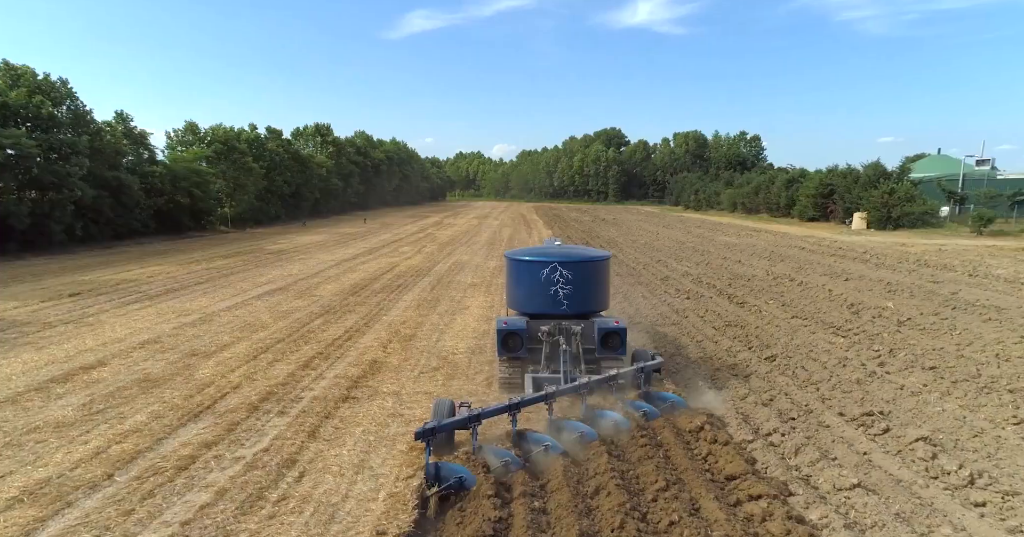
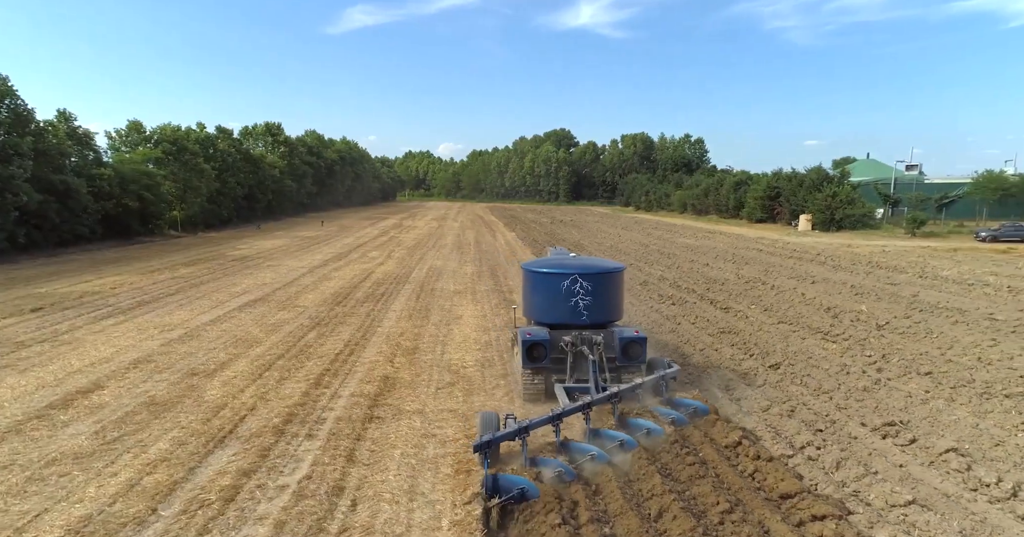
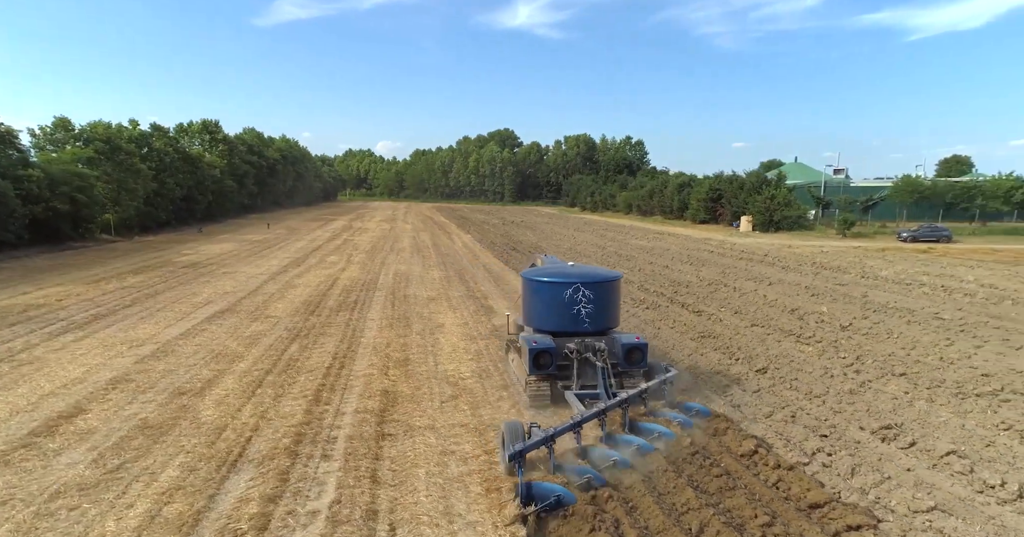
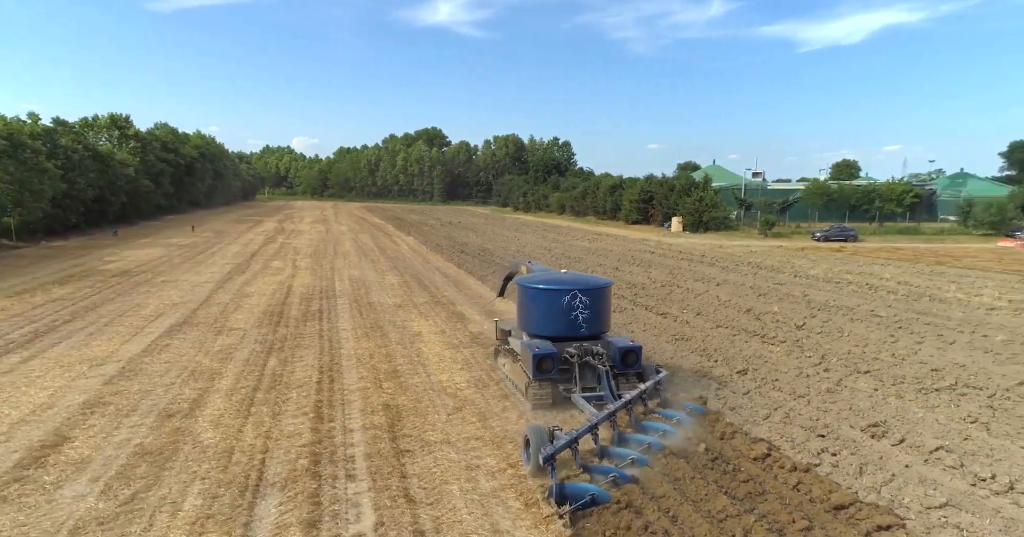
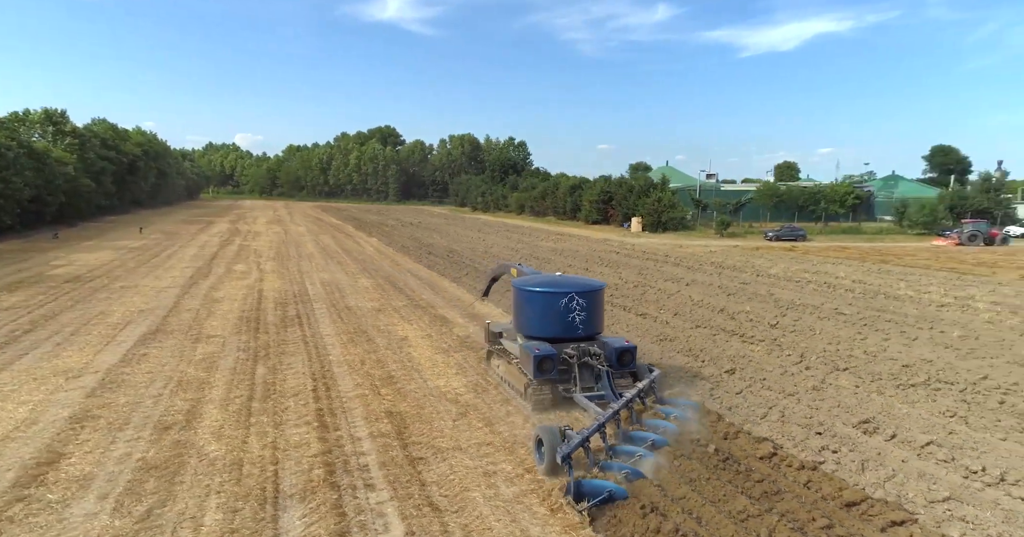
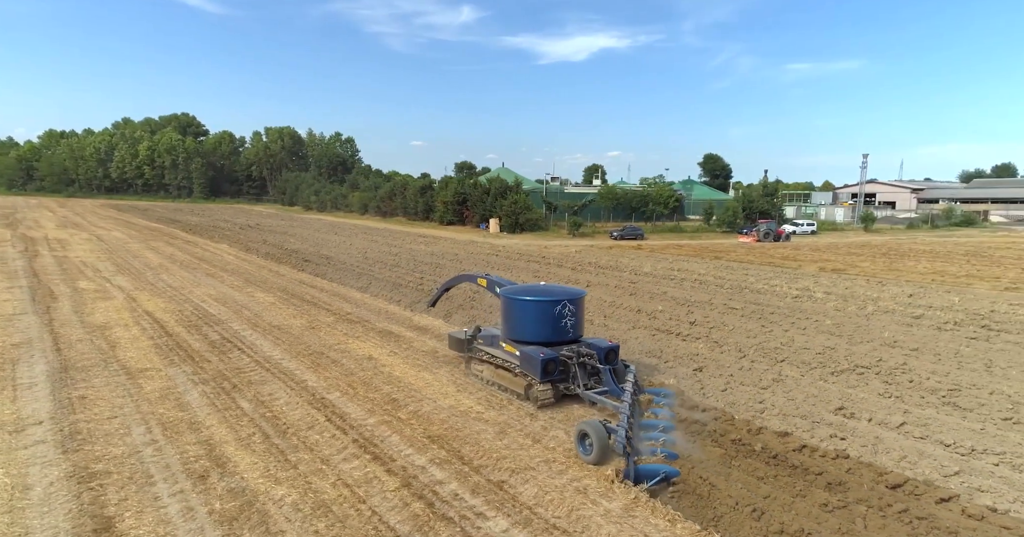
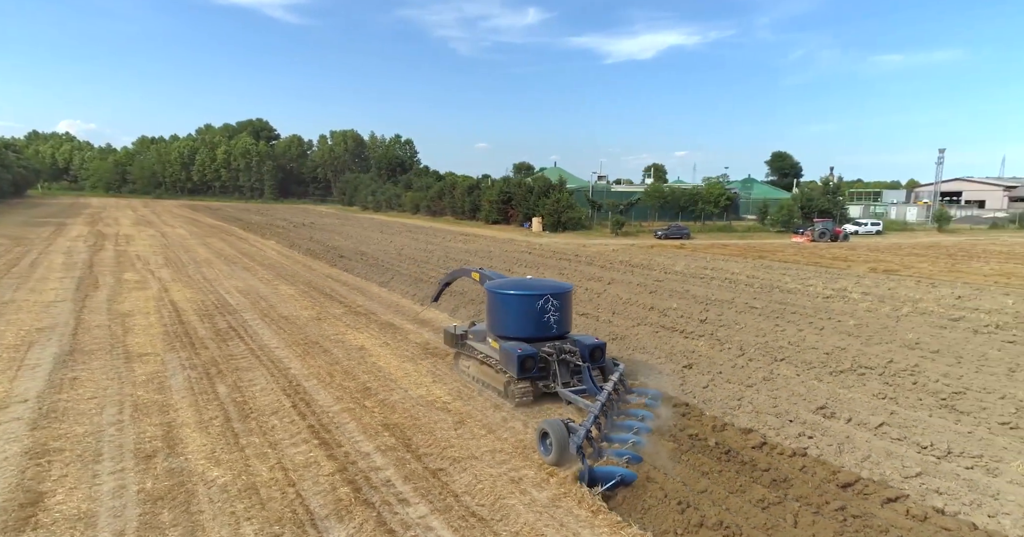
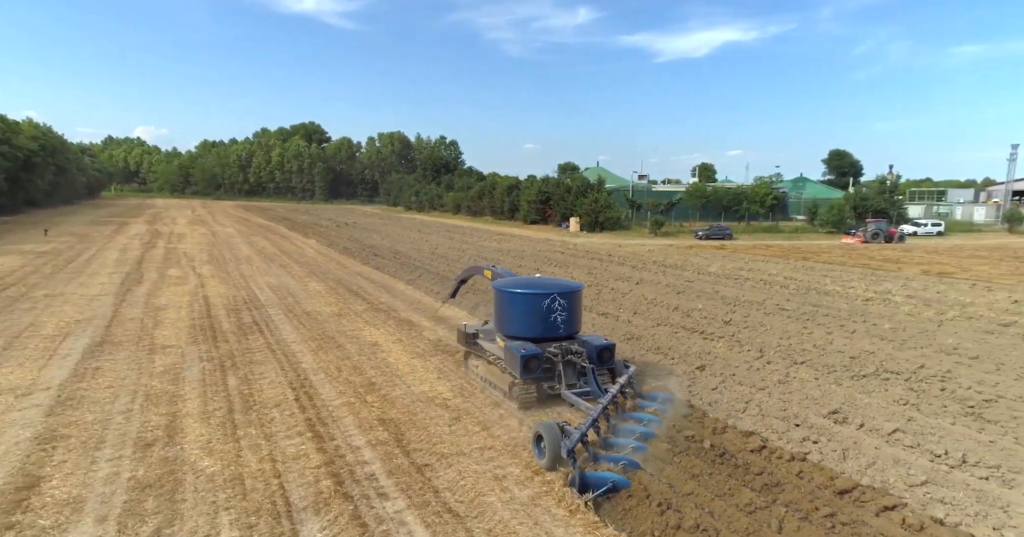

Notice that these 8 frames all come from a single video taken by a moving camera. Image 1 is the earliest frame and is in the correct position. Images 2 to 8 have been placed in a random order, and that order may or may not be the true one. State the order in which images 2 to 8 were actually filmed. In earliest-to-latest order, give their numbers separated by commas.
2, 3, 4, 5, 8, 7, 6
